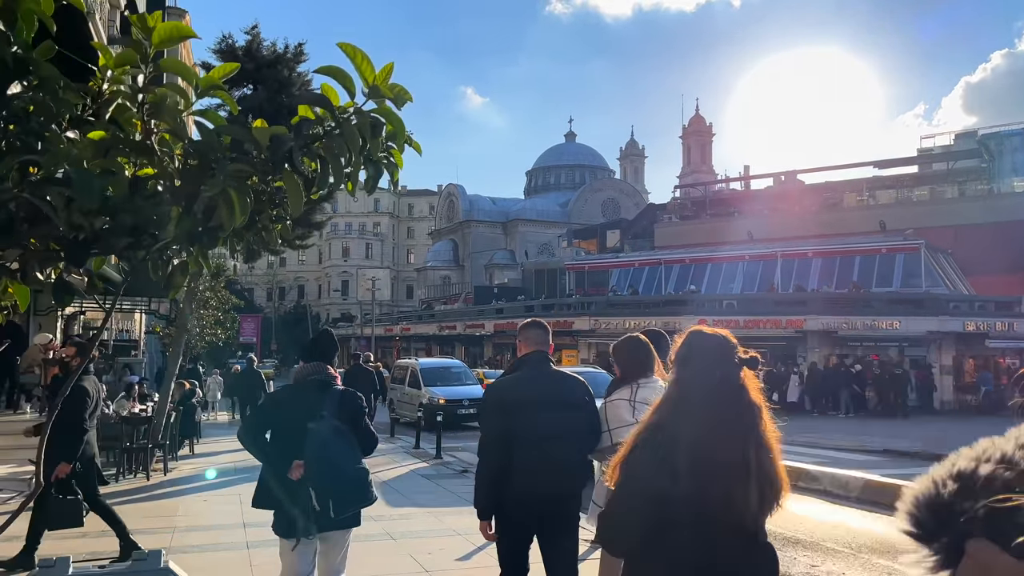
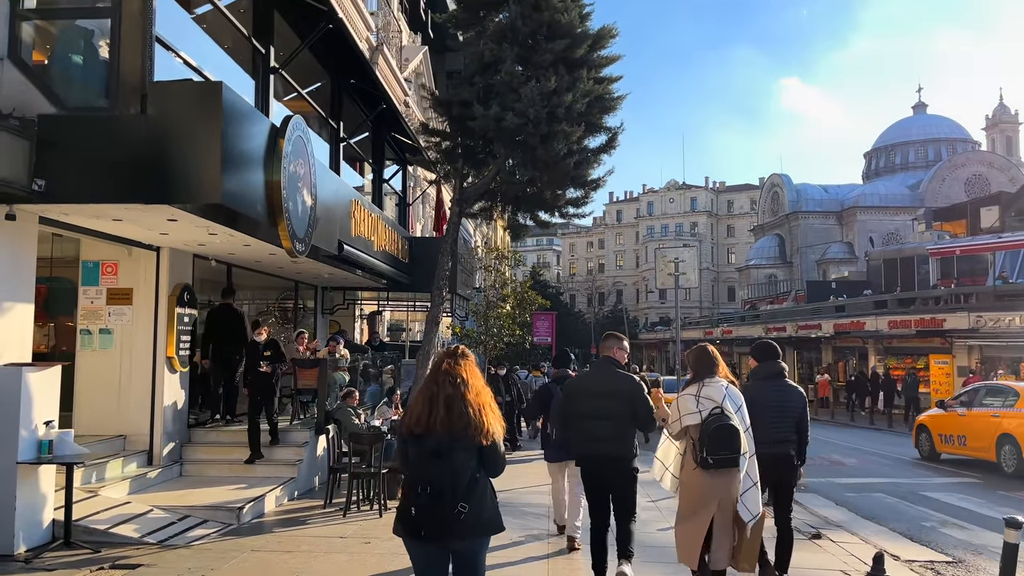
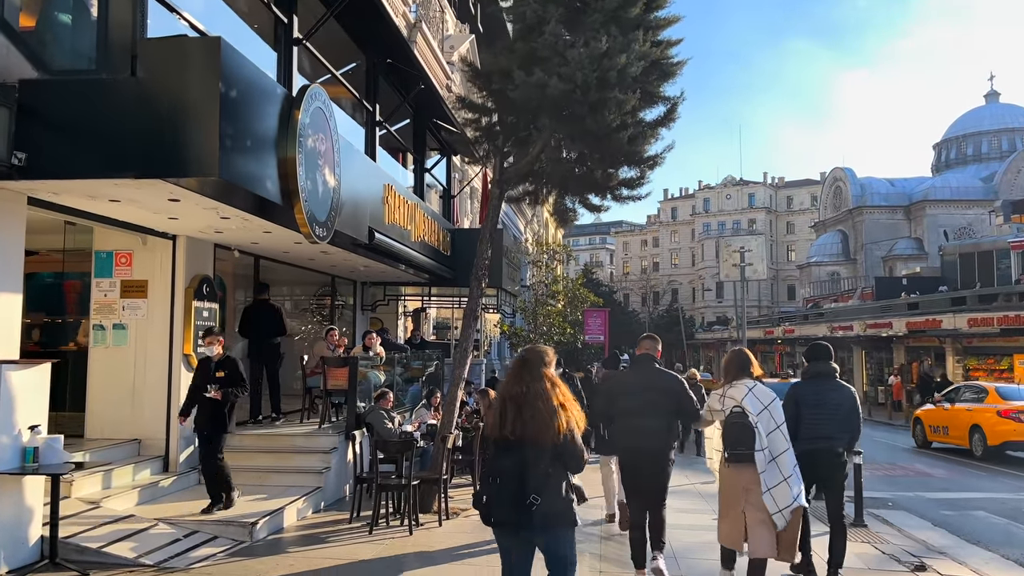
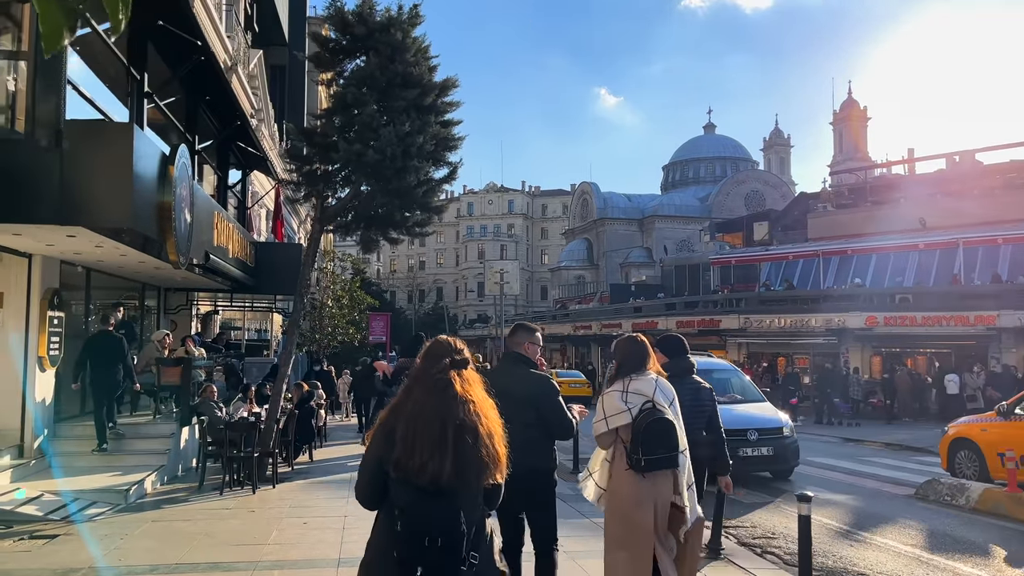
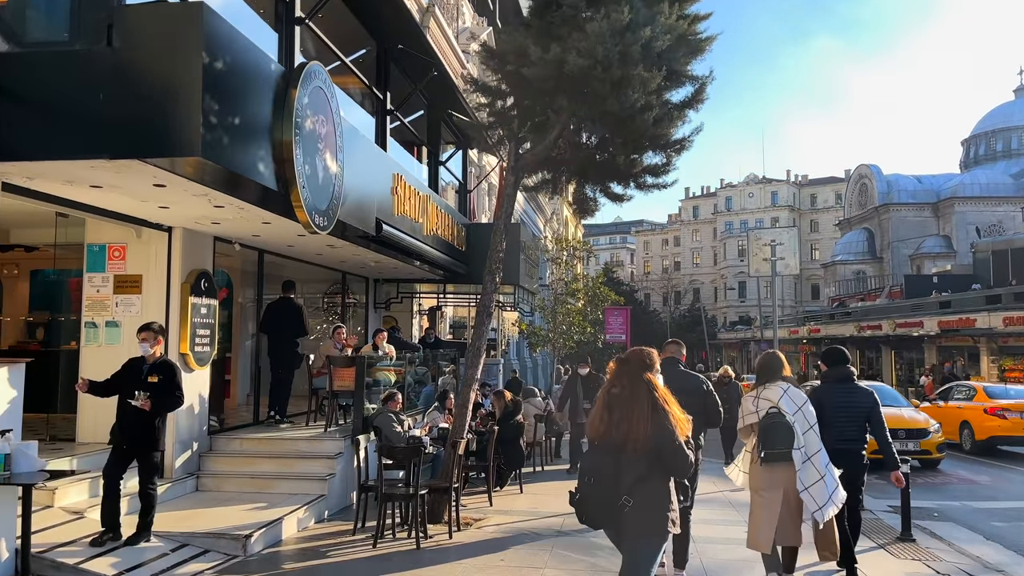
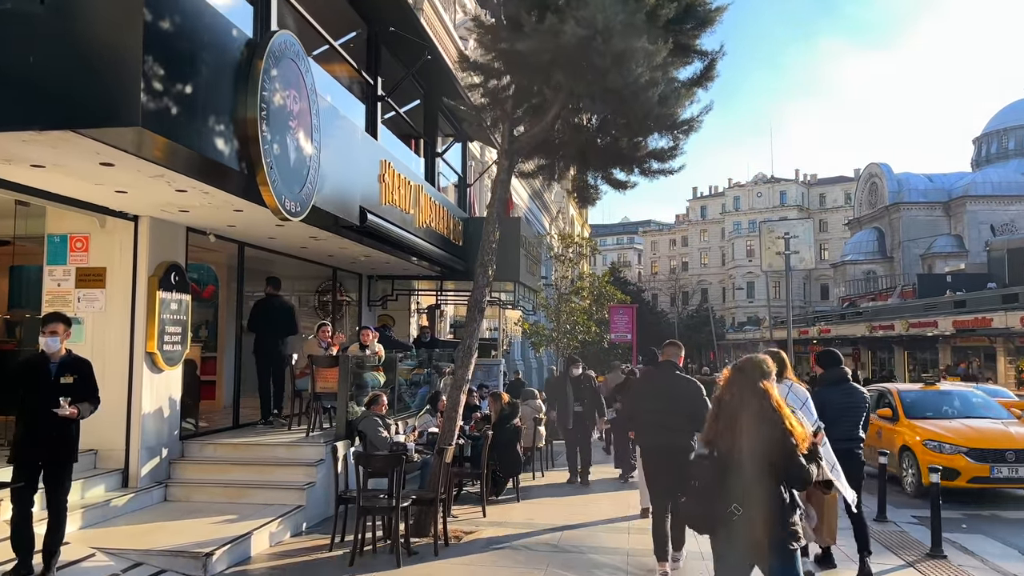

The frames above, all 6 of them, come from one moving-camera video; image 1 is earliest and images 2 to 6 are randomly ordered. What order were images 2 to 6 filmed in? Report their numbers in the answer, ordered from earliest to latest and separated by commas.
4, 2, 3, 5, 6
